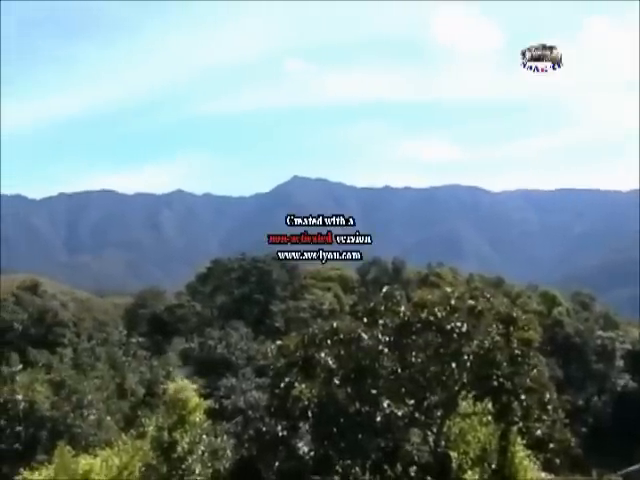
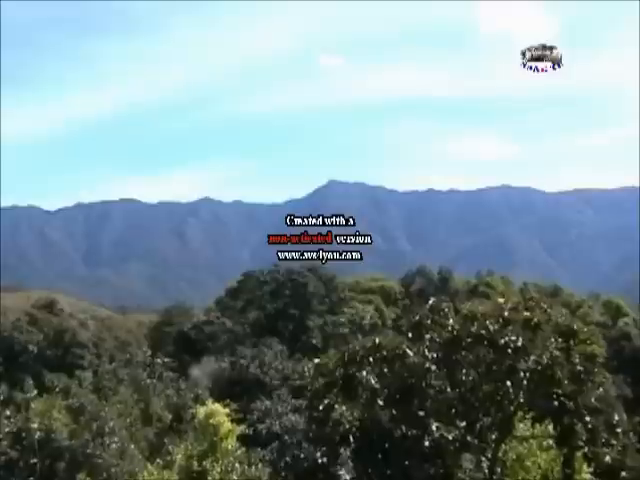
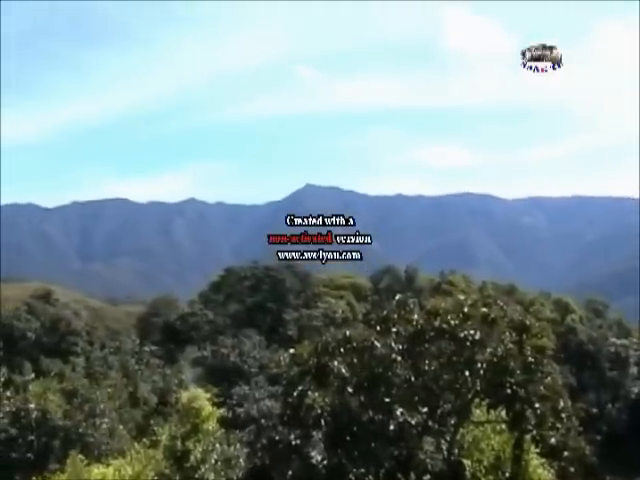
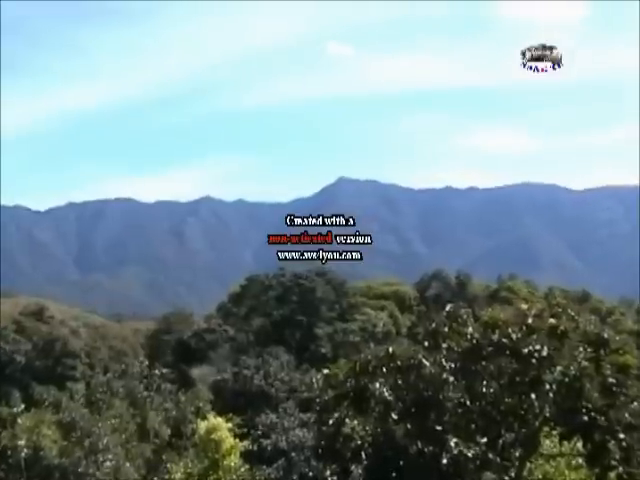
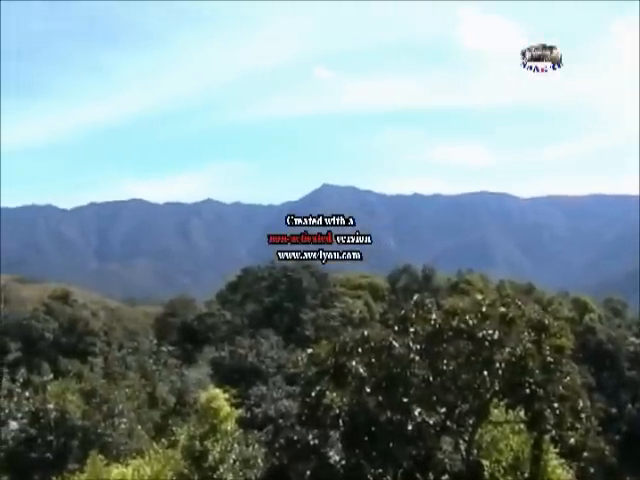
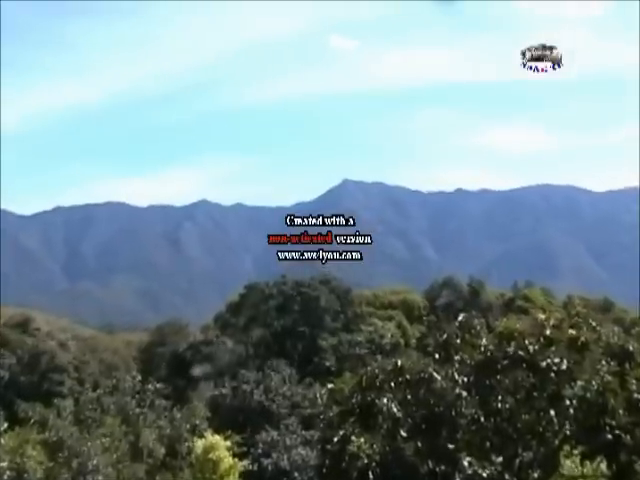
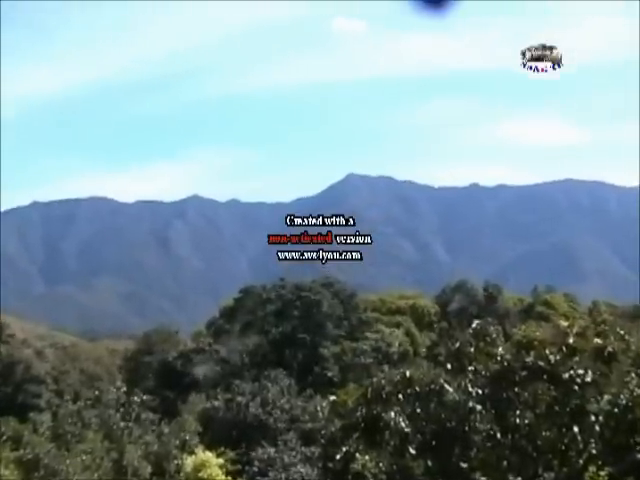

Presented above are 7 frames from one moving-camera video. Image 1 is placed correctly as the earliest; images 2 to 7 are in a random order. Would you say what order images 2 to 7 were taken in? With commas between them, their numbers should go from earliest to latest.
3, 5, 2, 4, 6, 7
